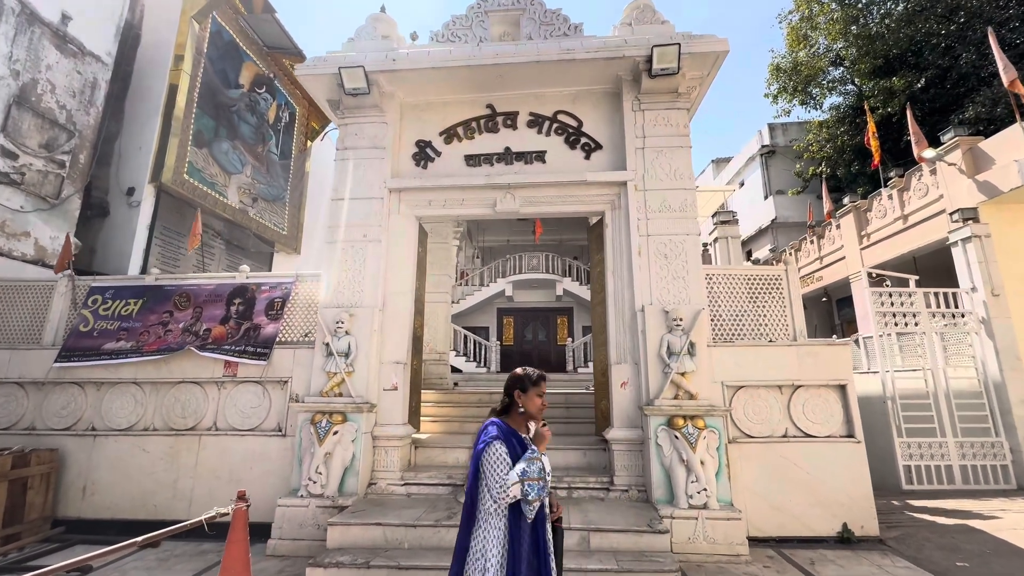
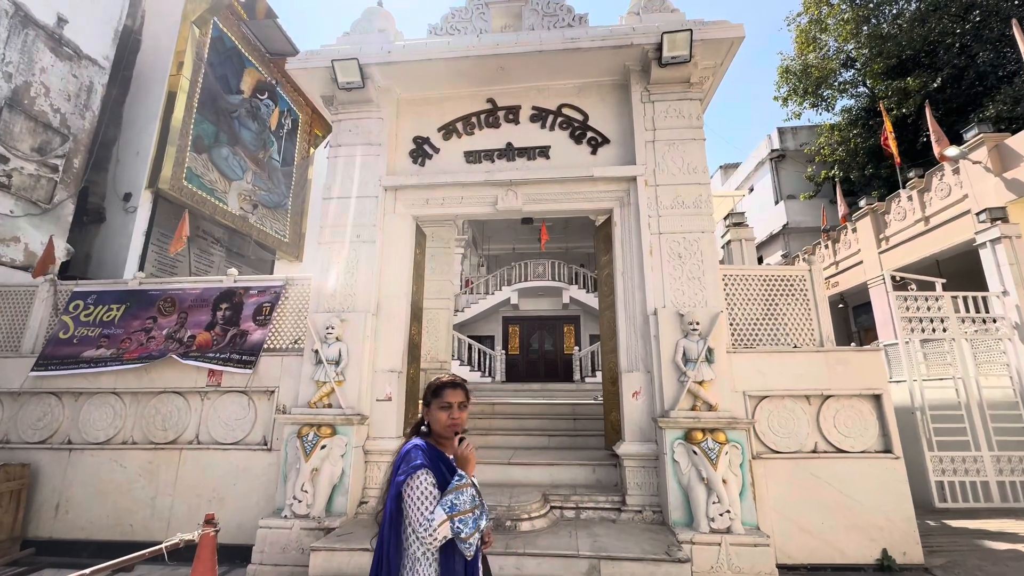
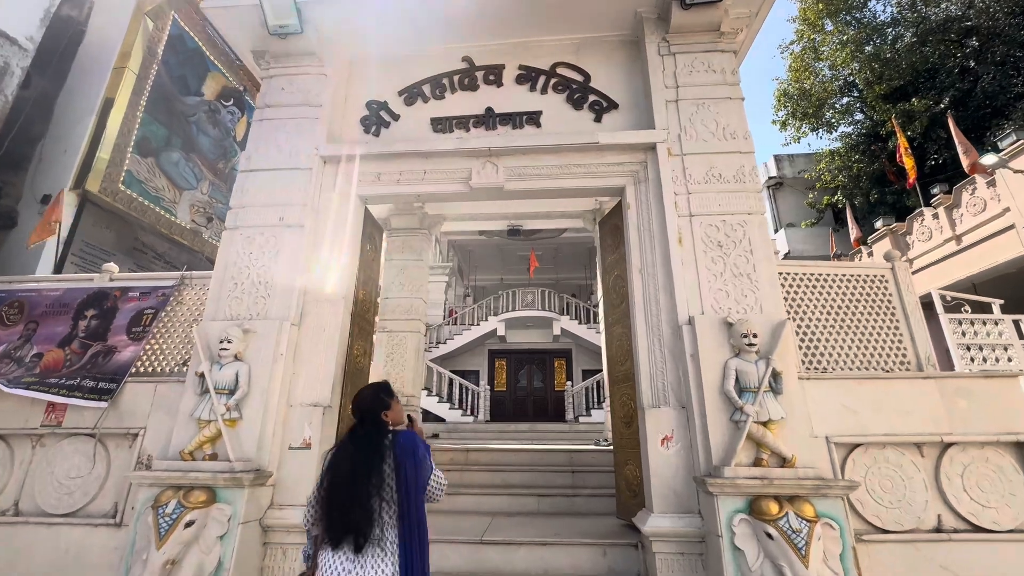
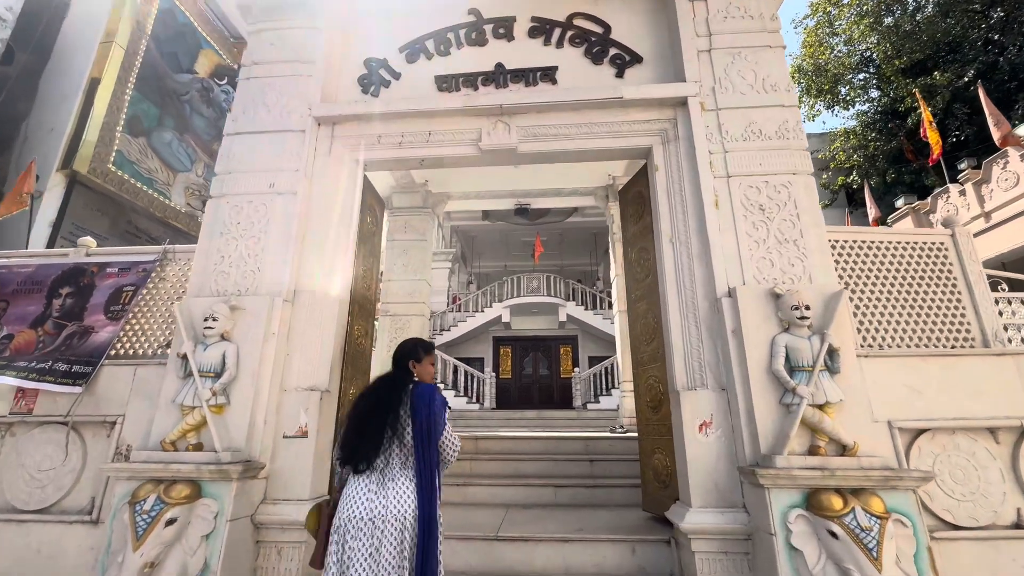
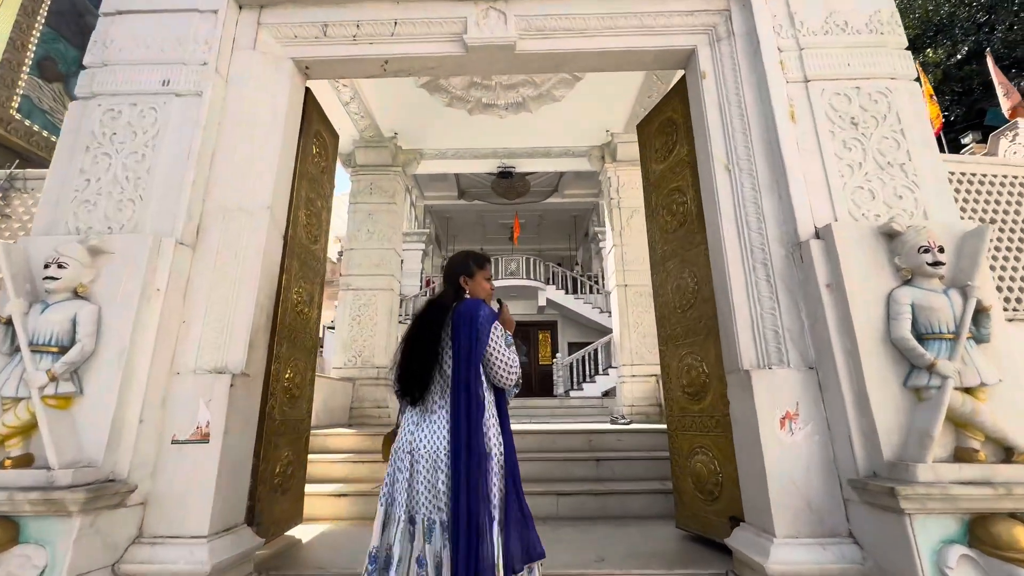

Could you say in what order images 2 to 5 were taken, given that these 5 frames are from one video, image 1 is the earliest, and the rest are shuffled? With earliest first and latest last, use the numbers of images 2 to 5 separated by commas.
2, 3, 4, 5
